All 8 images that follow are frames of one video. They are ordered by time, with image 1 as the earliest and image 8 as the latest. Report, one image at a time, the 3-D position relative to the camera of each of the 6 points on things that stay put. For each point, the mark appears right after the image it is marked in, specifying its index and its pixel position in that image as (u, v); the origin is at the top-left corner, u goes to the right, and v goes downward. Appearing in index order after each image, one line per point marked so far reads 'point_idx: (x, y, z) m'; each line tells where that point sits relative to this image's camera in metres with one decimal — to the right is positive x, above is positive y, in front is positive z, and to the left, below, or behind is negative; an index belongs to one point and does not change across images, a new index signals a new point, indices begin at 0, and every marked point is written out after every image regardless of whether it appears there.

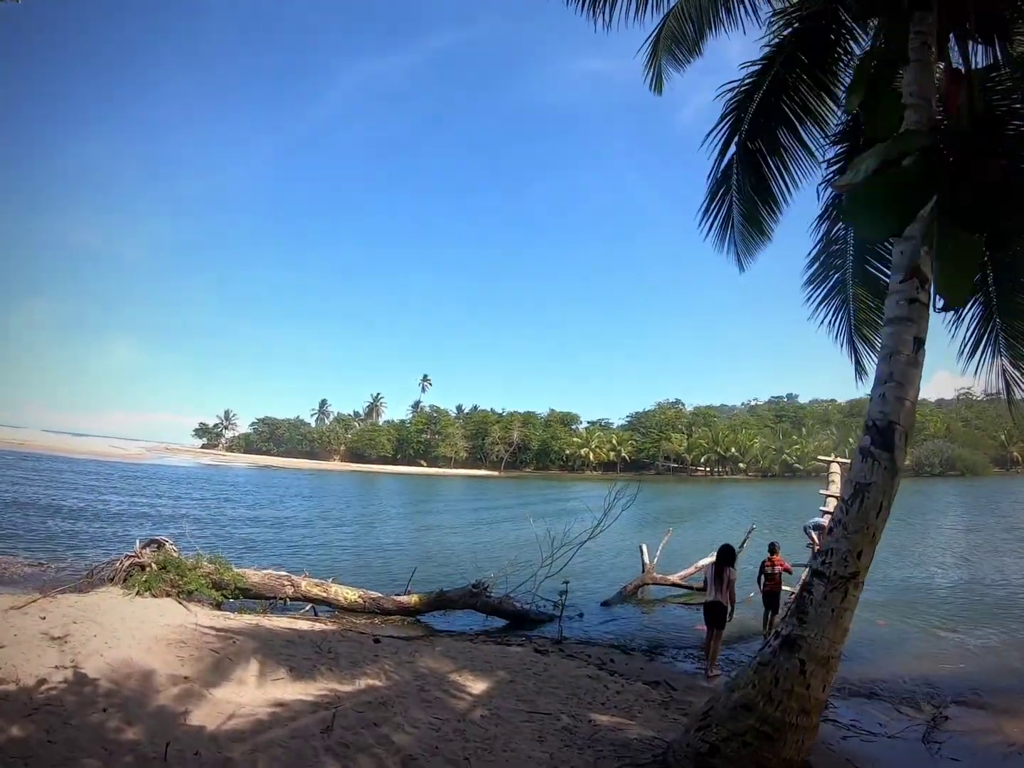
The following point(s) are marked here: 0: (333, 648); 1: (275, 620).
0: (-2.1, -3.2, +6.9) m
1: (-3.2, -3.2, +7.9) m
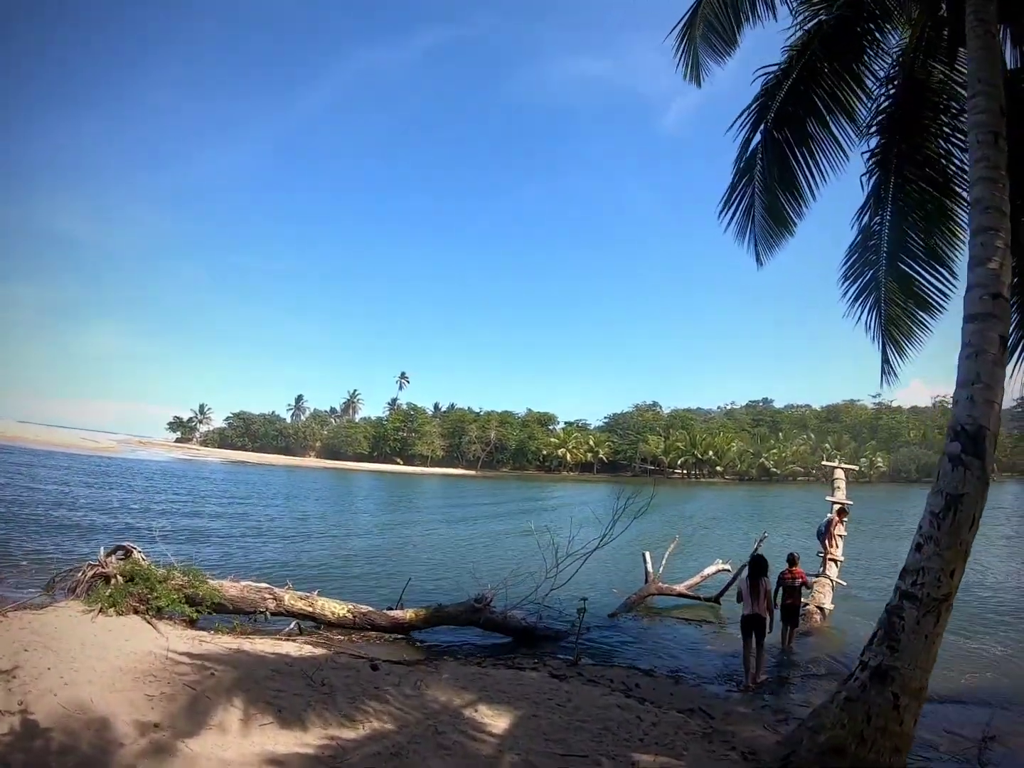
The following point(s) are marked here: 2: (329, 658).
0: (-1.9, -3.1, +6.1) m
1: (-3.0, -3.1, +7.0) m
2: (-2.1, -3.3, +7.1) m
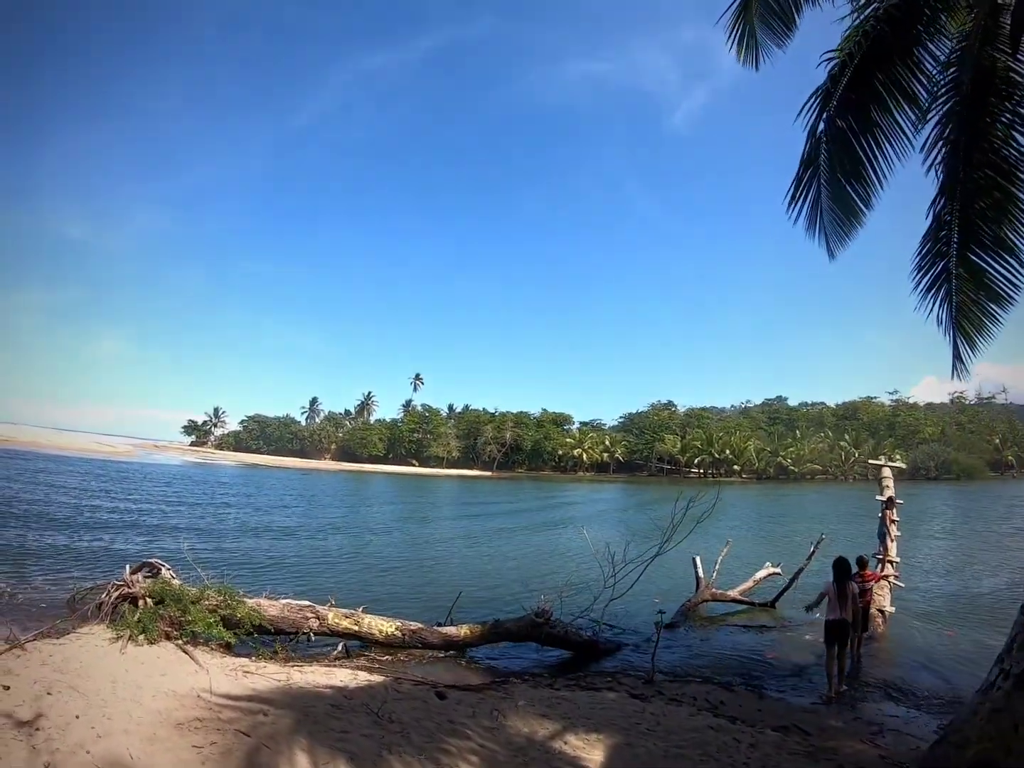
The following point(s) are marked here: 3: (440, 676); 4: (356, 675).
0: (-1.1, -3.0, +5.3) m
1: (-2.2, -3.0, +6.2) m
2: (-1.3, -3.3, +6.3) m
3: (-0.9, -3.8, +7.6) m
4: (-1.7, -3.2, +6.5) m
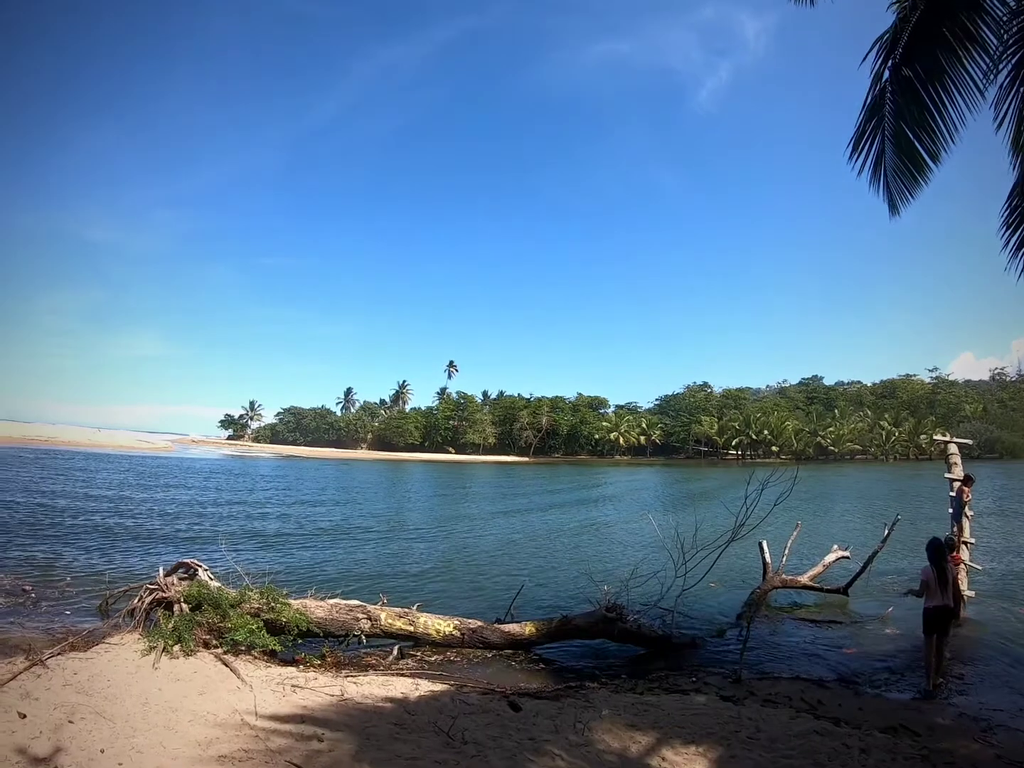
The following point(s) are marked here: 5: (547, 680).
0: (-0.3, -2.8, +4.5) m
1: (-1.4, -2.8, +5.5) m
2: (-0.5, -3.0, +5.6) m
3: (0.0, -3.4, +6.8) m
4: (-0.9, -2.9, +5.7) m
5: (+0.4, -3.5, +7.0) m
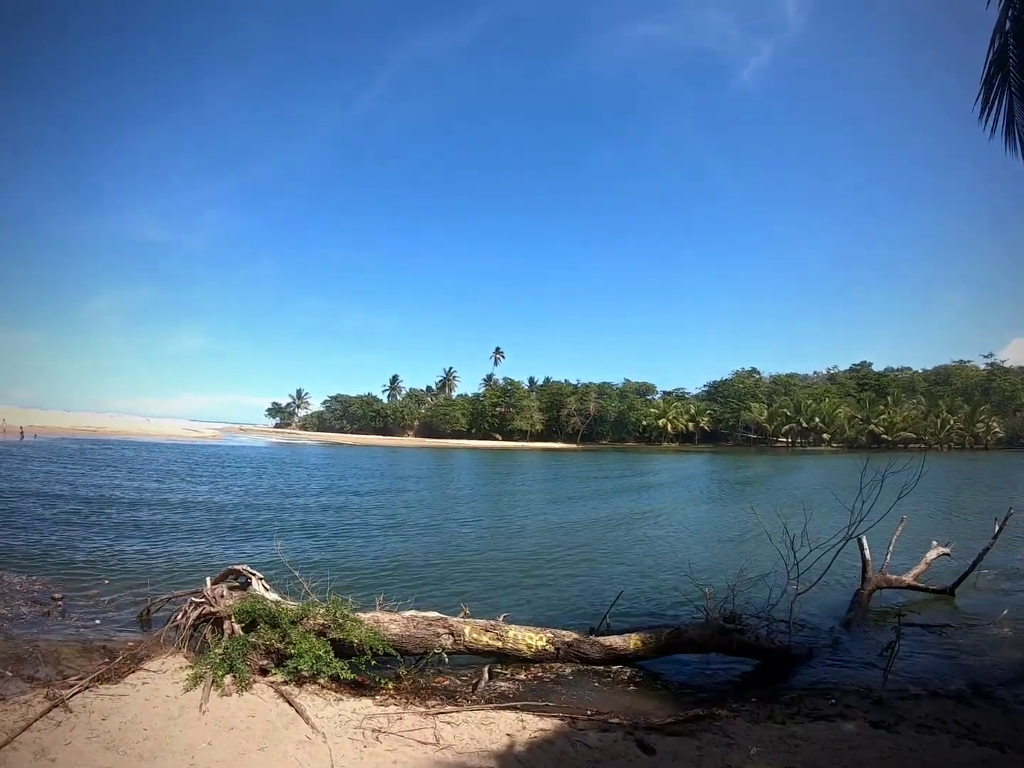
0: (+0.6, -2.5, +3.4) m
1: (-0.4, -2.5, +4.4) m
2: (+0.5, -2.7, +4.4) m
3: (+1.0, -3.1, +5.6) m
4: (+0.1, -2.7, +4.6) m
5: (+1.5, -3.2, +5.8) m
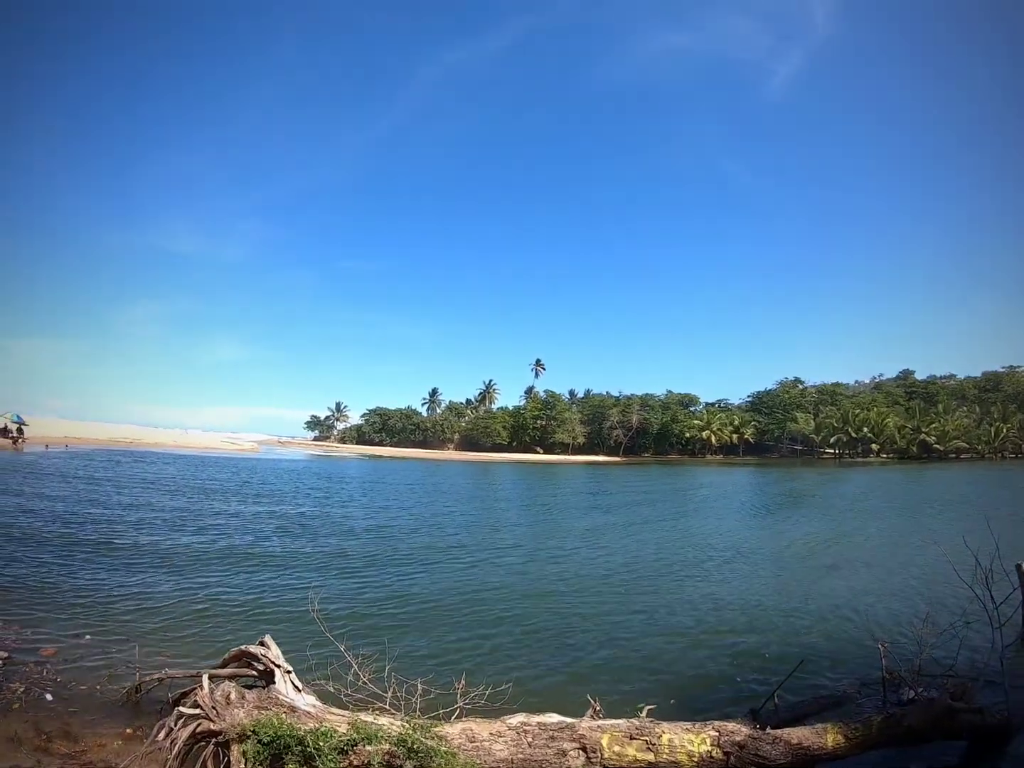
0: (+1.6, -2.7, +1.9) m
1: (+0.7, -2.7, +3.0) m
2: (+1.6, -2.9, +2.9) m
3: (+2.2, -3.3, +4.1) m
4: (+1.2, -2.8, +3.1) m
5: (+2.7, -3.4, +4.2) m
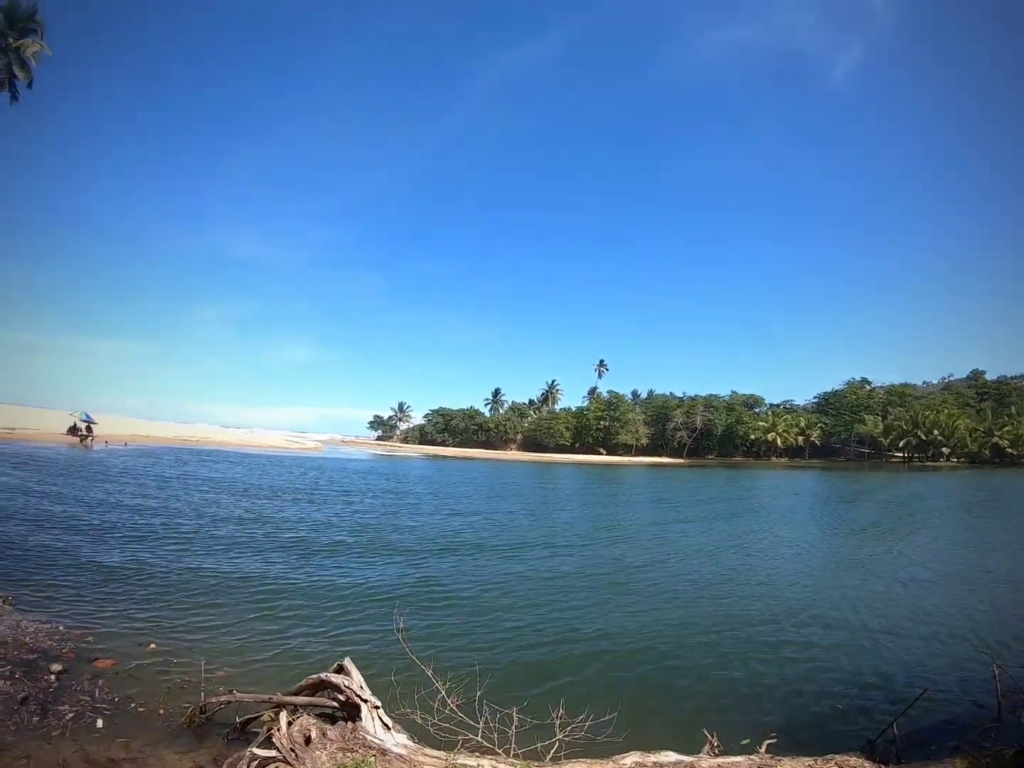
0: (+3.5, -2.6, +1.1) m
1: (+2.6, -2.7, +2.3) m
2: (+3.5, -2.8, +2.1) m
3: (+4.2, -3.3, +3.3) m
4: (+3.1, -2.8, +2.4) m
5: (+4.7, -3.4, +3.4) m
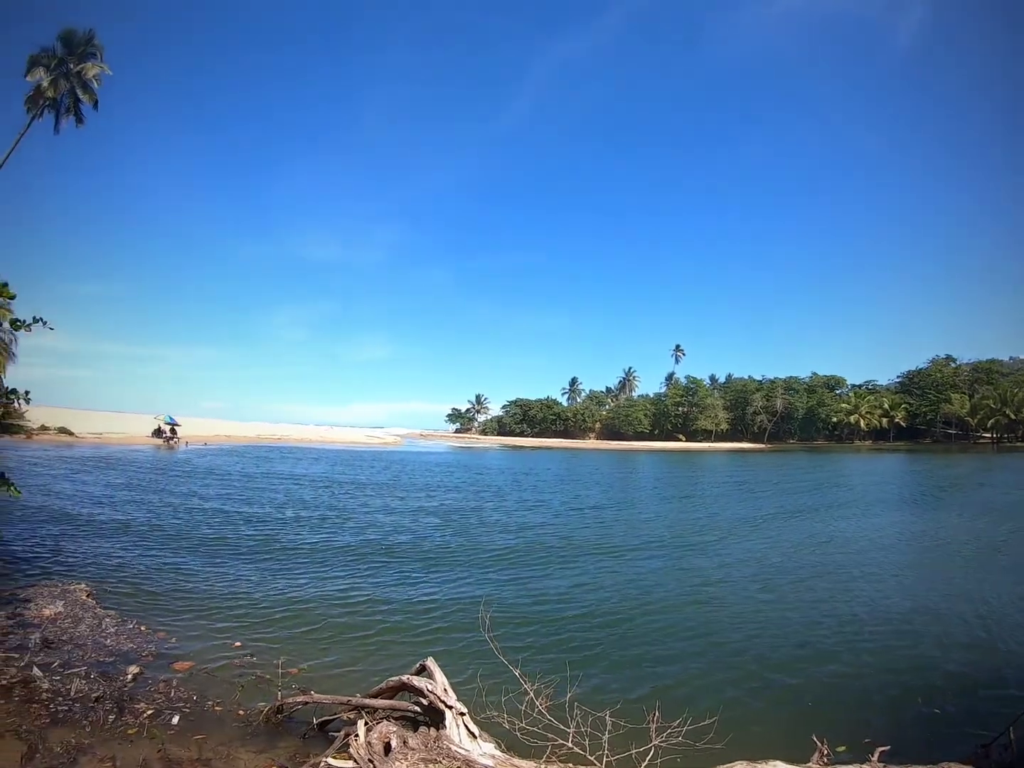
0: (+5.9, -2.2, +1.0) m
1: (+5.2, -2.3, +2.3) m
2: (+6.1, -2.4, +2.1) m
3: (+6.8, -2.8, +3.1) m
4: (+5.7, -2.4, +2.4) m
5: (+7.3, -2.9, +3.2) m
